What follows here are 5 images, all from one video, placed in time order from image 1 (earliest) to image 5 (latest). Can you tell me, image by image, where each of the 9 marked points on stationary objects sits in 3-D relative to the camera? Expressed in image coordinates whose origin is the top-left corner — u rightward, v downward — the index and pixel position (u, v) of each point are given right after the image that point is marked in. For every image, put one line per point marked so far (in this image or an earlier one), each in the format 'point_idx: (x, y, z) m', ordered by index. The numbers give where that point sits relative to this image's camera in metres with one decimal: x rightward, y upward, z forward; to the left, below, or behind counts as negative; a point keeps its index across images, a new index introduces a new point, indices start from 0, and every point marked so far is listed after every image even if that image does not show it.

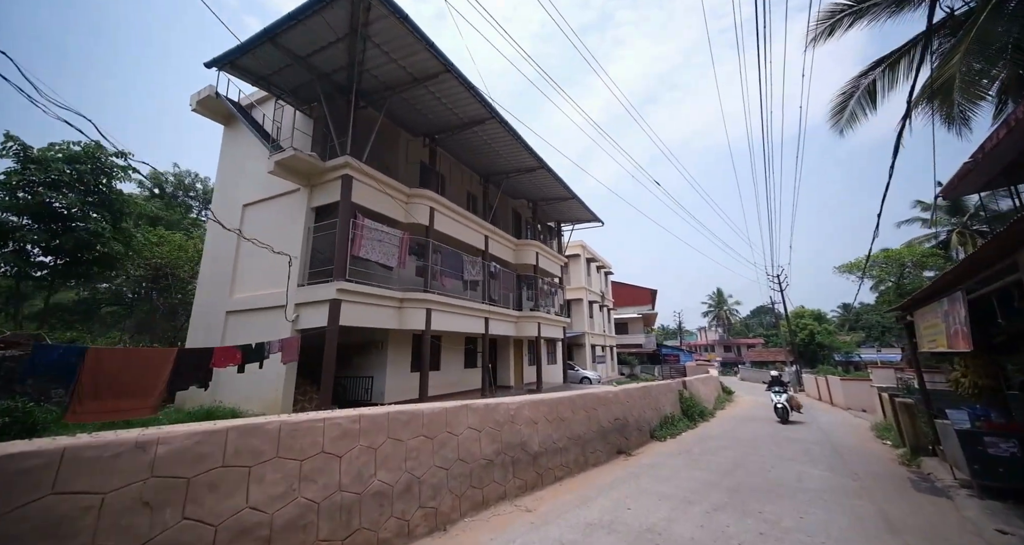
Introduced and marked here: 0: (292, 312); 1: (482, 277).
0: (-5.2, -0.9, +9.8) m
1: (-1.0, -0.2, +14.5) m
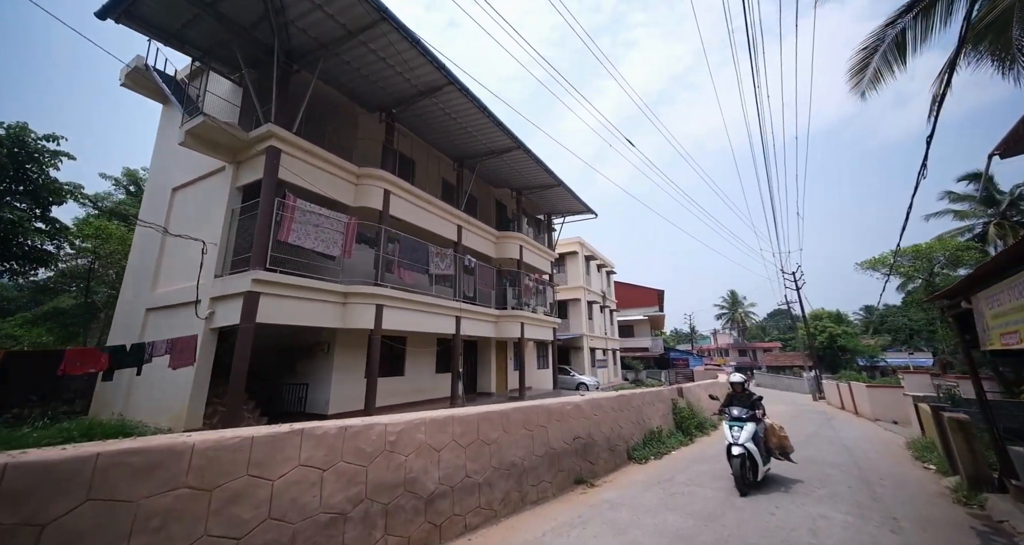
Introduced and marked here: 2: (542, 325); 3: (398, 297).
0: (-6.1, -0.7, +8.3) m
1: (-1.8, 0.0, +13.0) m
2: (+1.1, -2.1, +17.2) m
3: (-2.9, -0.6, +10.6) m
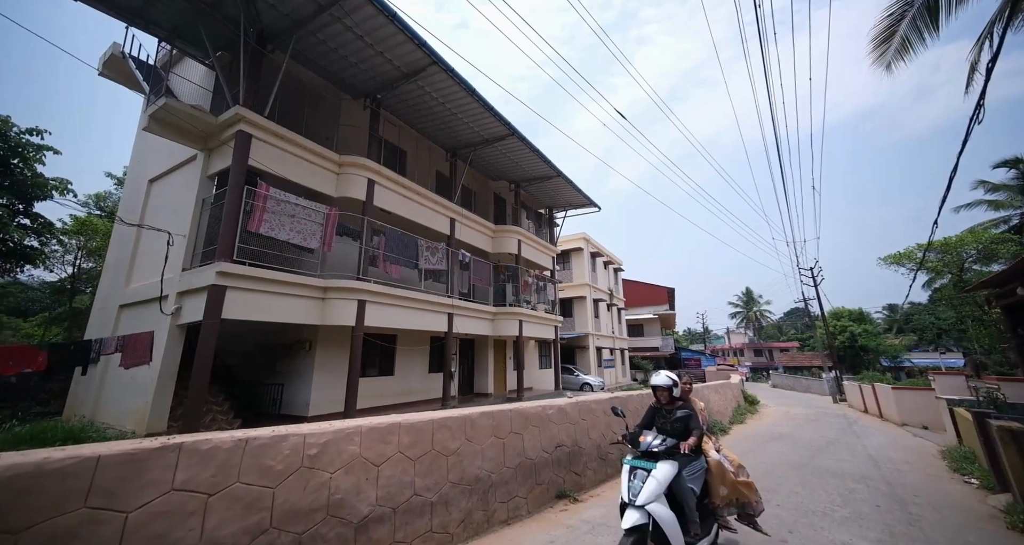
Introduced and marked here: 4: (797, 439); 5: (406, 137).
0: (-6.4, -0.6, +7.8) m
1: (-2.0, +0.2, +12.4) m
2: (+1.1, -2.0, +16.5) m
3: (-3.1, -0.5, +10.0) m
4: (+7.0, -4.1, +10.2) m
5: (-3.1, +4.0, +12.2) m
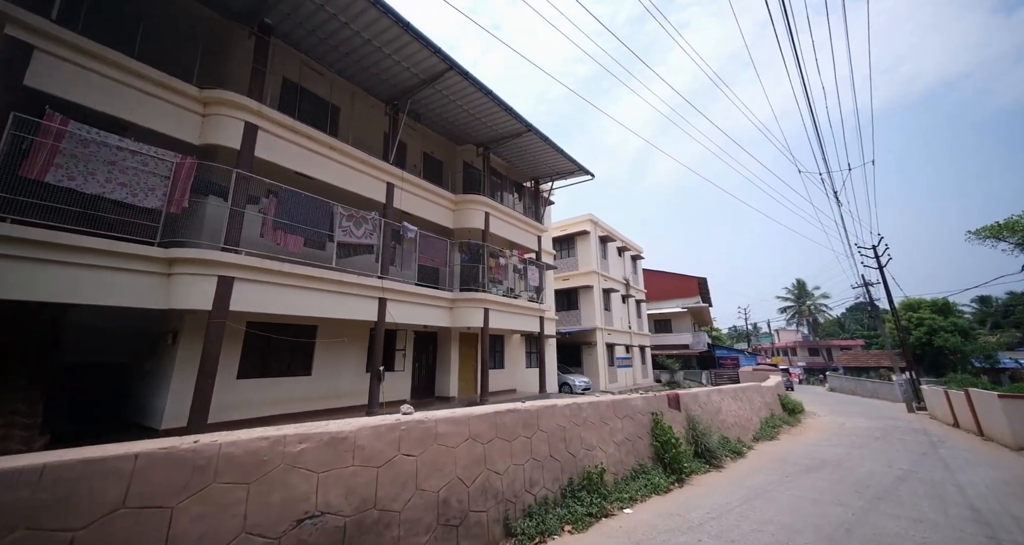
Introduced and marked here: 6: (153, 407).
0: (-8.0, -0.1, +5.9) m
1: (-3.2, +0.8, +10.0) m
2: (+0.2, -1.3, +13.9) m
3: (-4.5, +0.1, +7.8) m
4: (+5.6, -3.3, +7.0) m
5: (-4.5, +4.6, +9.9) m
6: (-6.3, -2.3, +7.2) m
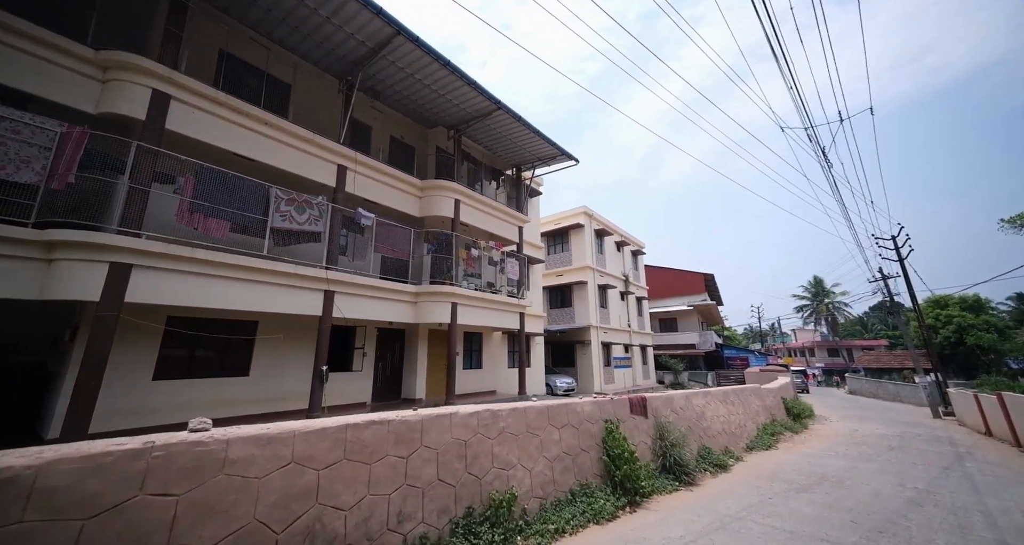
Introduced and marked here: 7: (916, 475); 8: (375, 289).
0: (-9.0, +0.1, +5.2) m
1: (-4.1, +1.0, +9.1) m
2: (-0.5, -1.1, +12.8) m
3: (-5.5, +0.3, +6.9) m
4: (+4.6, -3.0, +5.8) m
5: (-5.4, +4.8, +9.1) m
6: (-7.3, -2.1, +6.4) m
7: (+6.4, -3.2, +6.6) m
8: (-3.3, -0.4, +10.0) m
